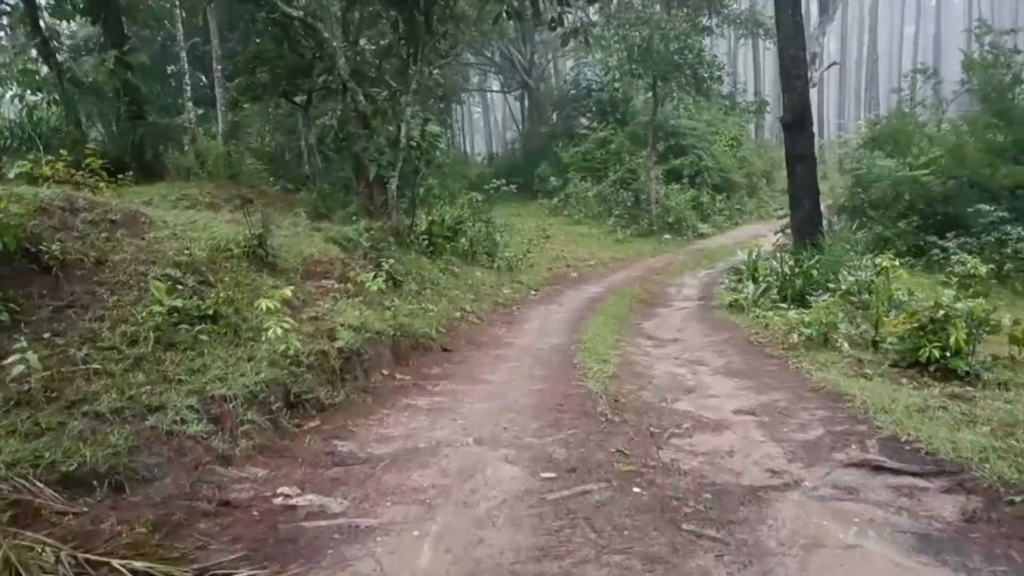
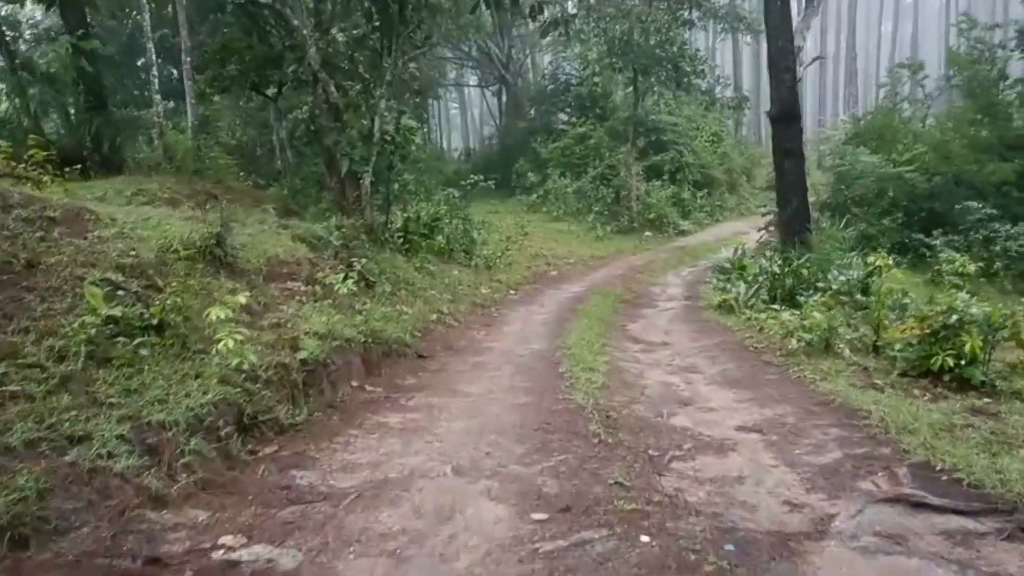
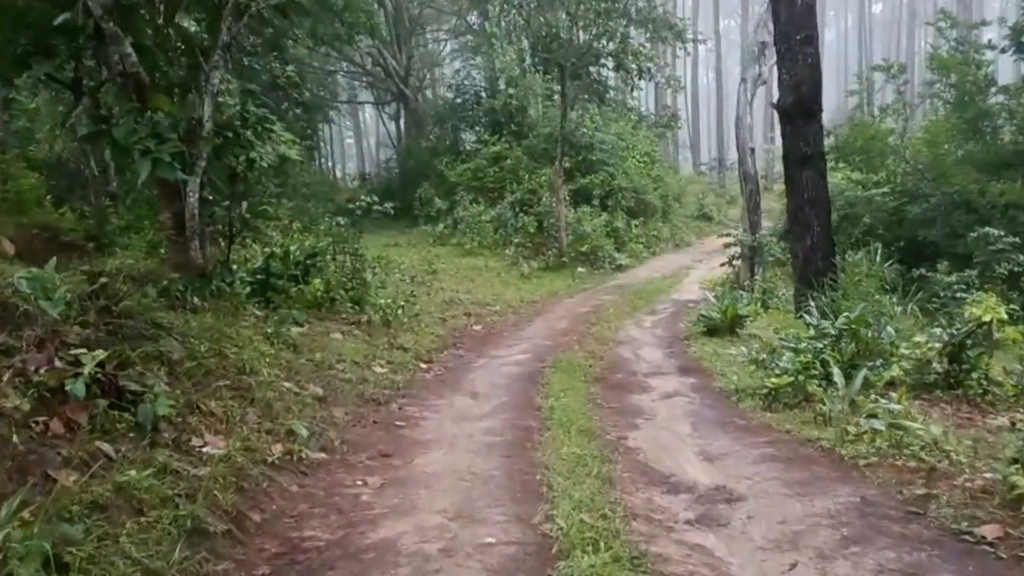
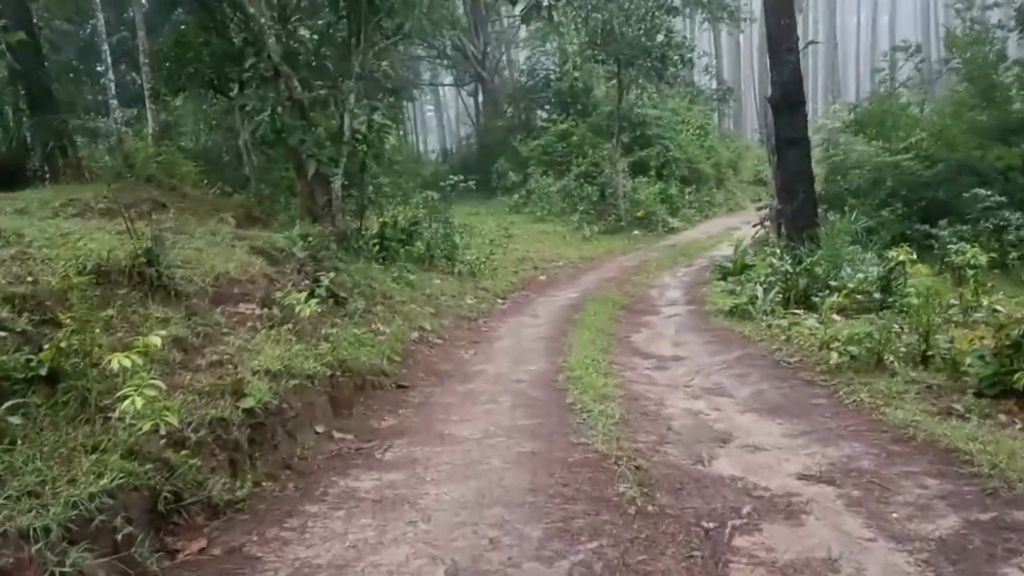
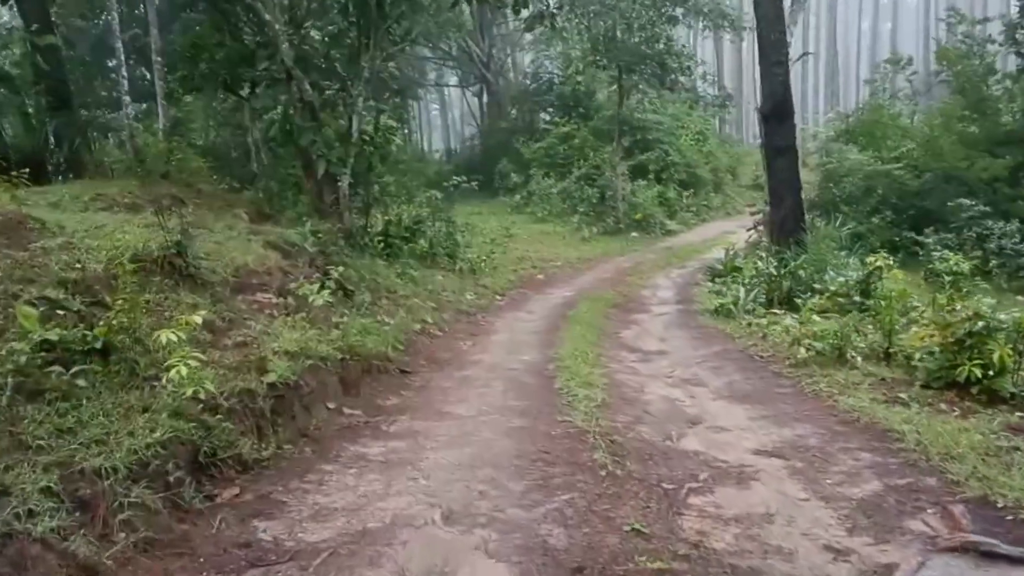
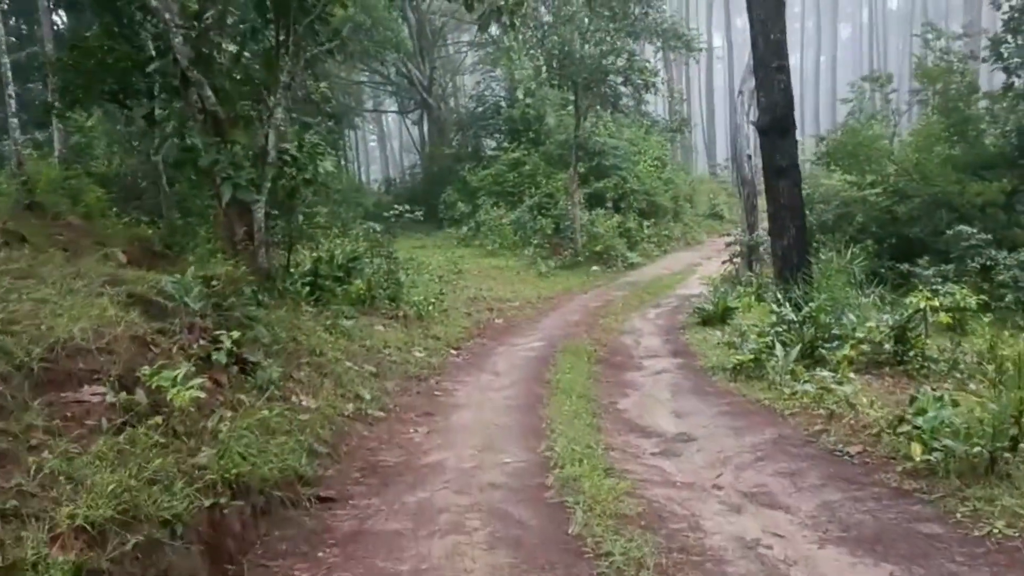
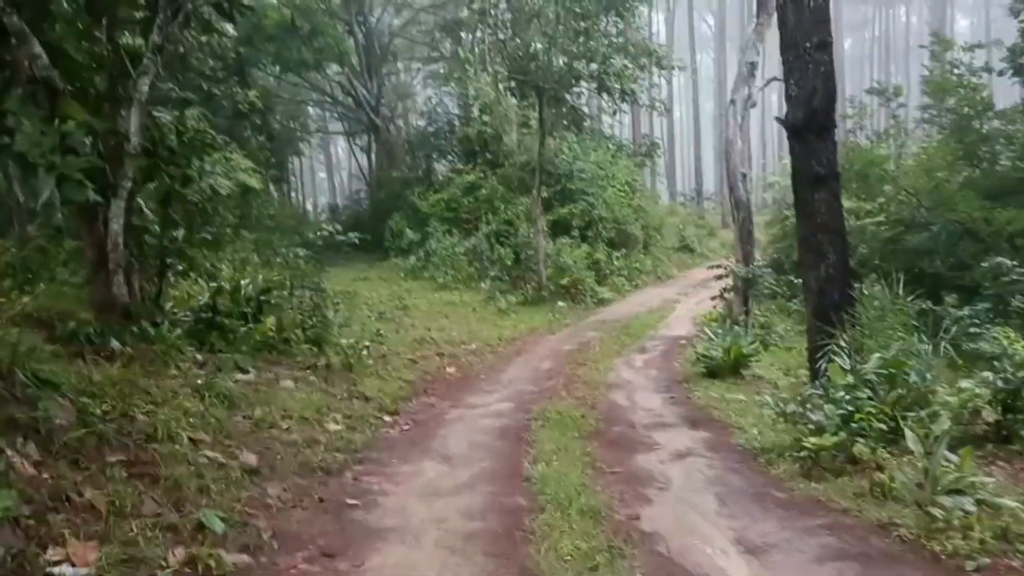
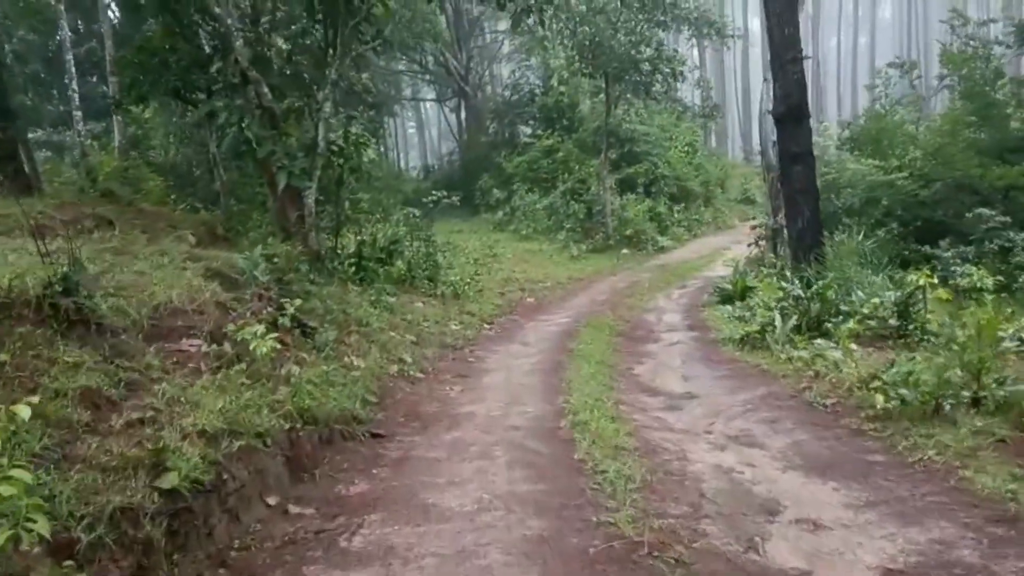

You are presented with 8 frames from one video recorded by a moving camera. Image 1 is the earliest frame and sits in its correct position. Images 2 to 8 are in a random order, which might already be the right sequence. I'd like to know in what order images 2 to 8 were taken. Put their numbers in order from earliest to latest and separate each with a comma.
2, 5, 4, 8, 6, 3, 7
